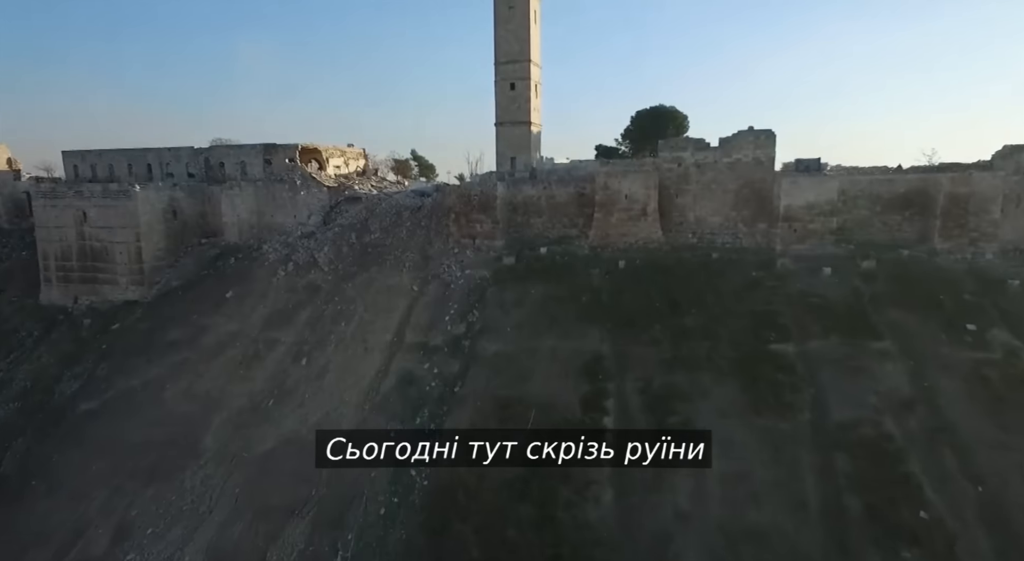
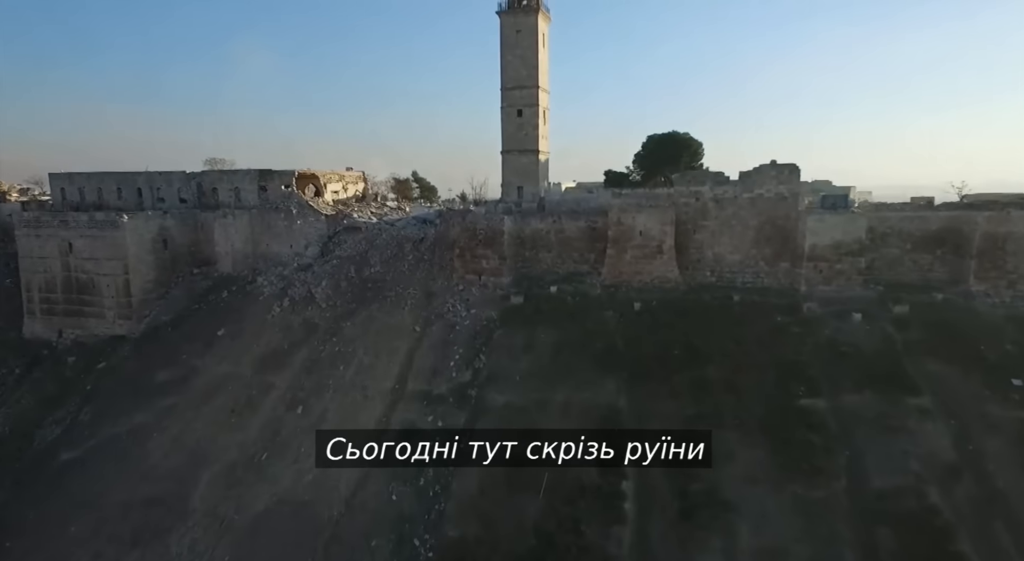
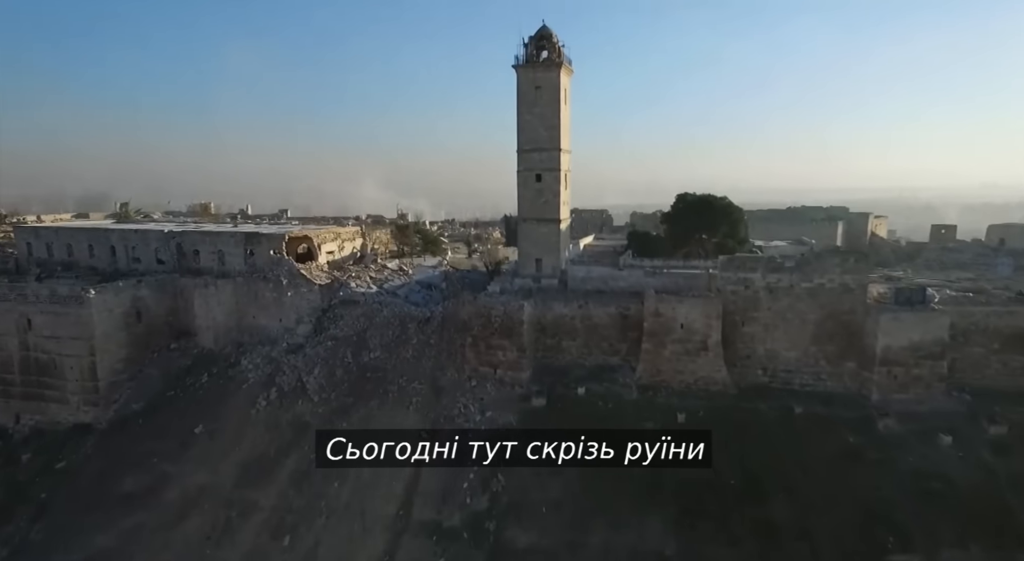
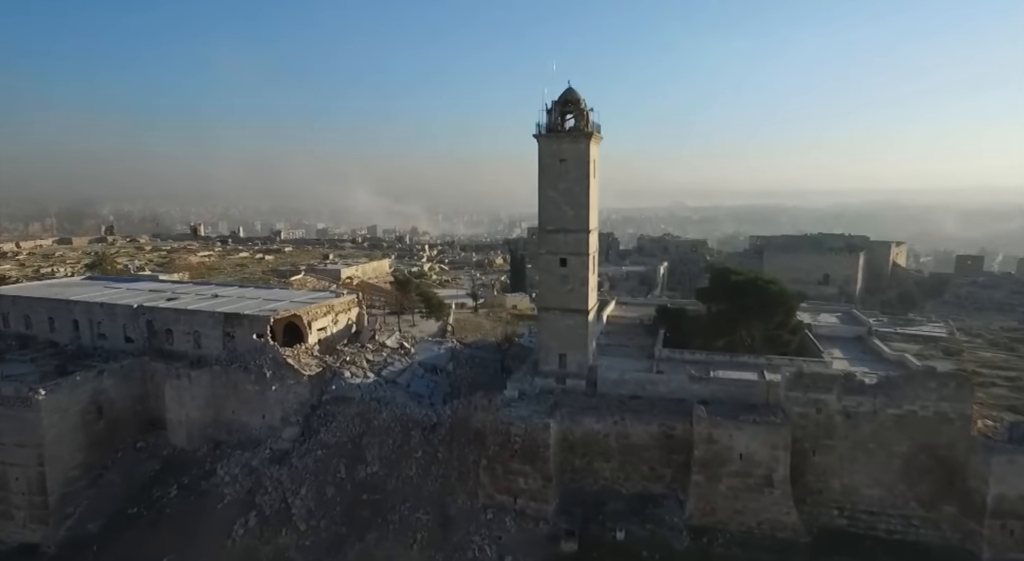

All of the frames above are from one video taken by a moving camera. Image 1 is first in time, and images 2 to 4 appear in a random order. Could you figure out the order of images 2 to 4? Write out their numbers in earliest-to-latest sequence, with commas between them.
2, 3, 4
